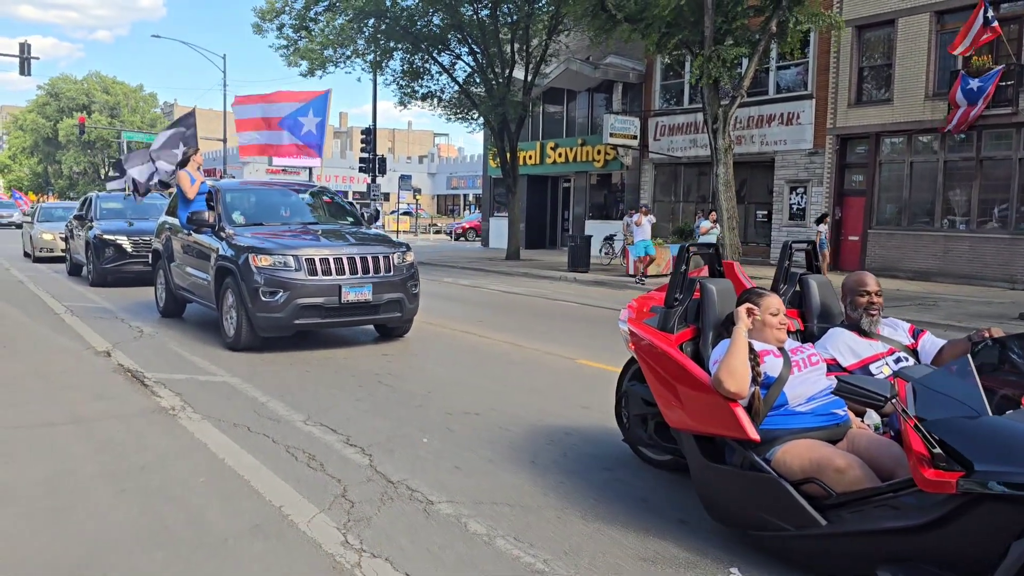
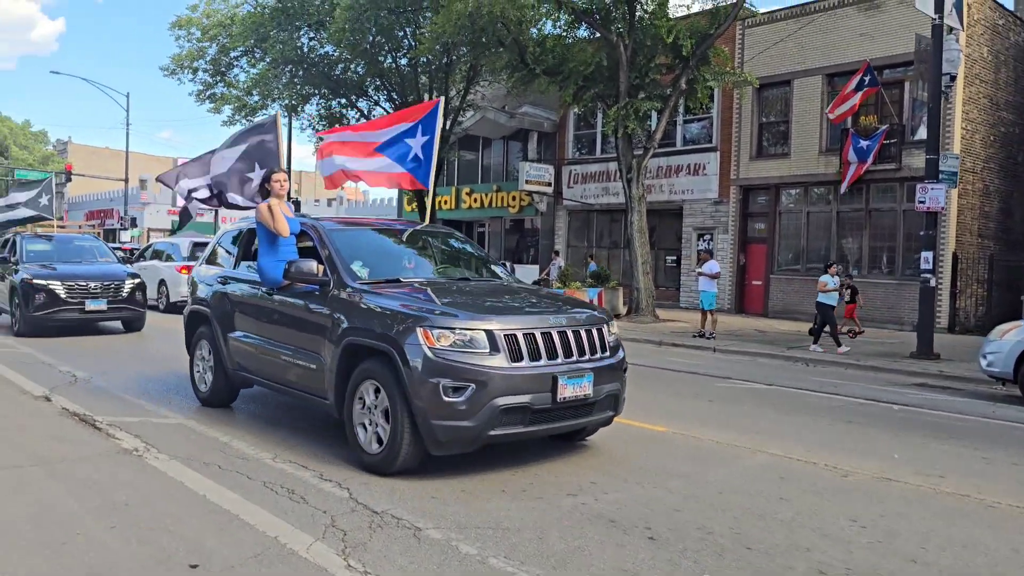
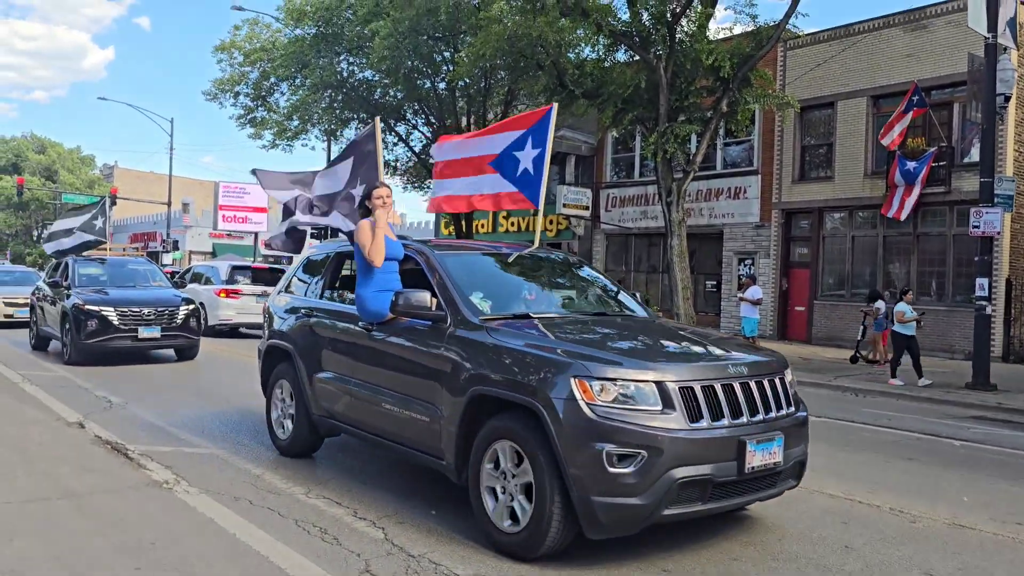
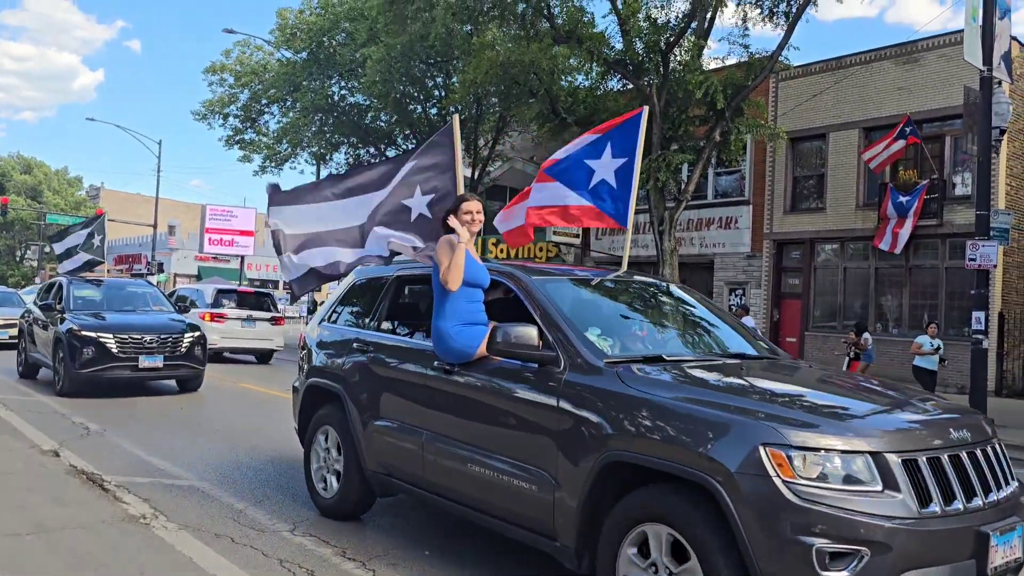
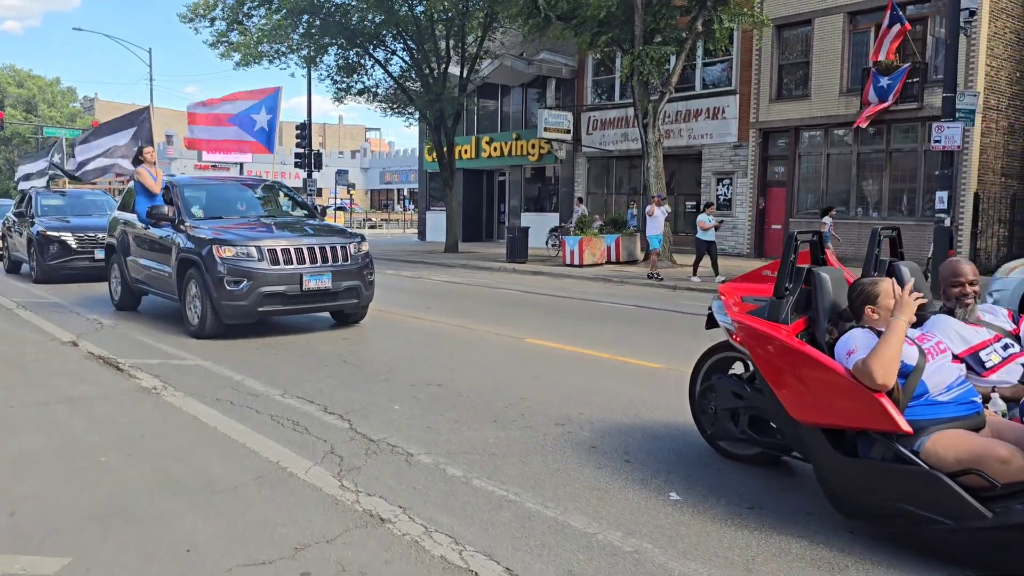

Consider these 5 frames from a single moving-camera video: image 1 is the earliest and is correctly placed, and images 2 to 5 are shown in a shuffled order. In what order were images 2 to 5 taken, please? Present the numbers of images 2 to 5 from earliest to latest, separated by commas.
5, 2, 3, 4
